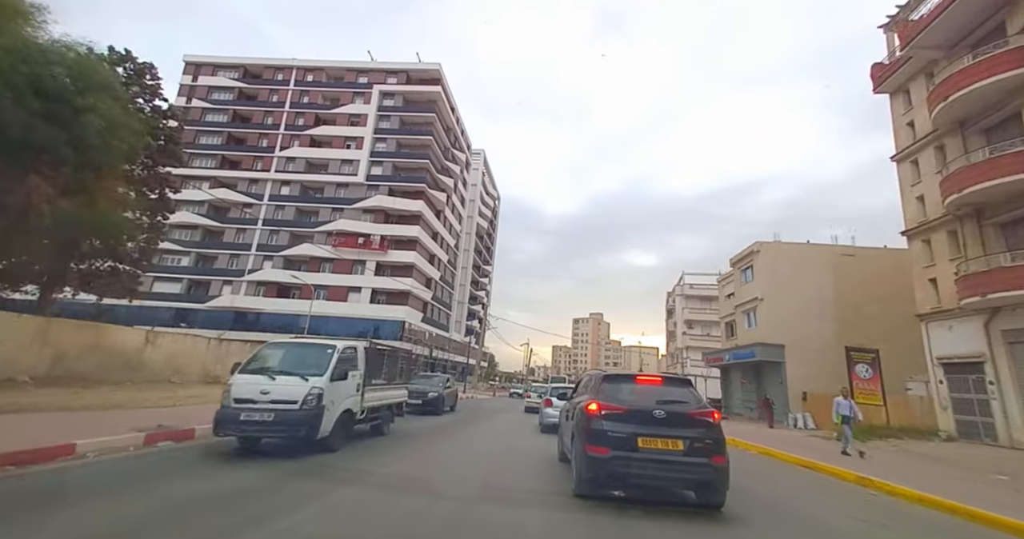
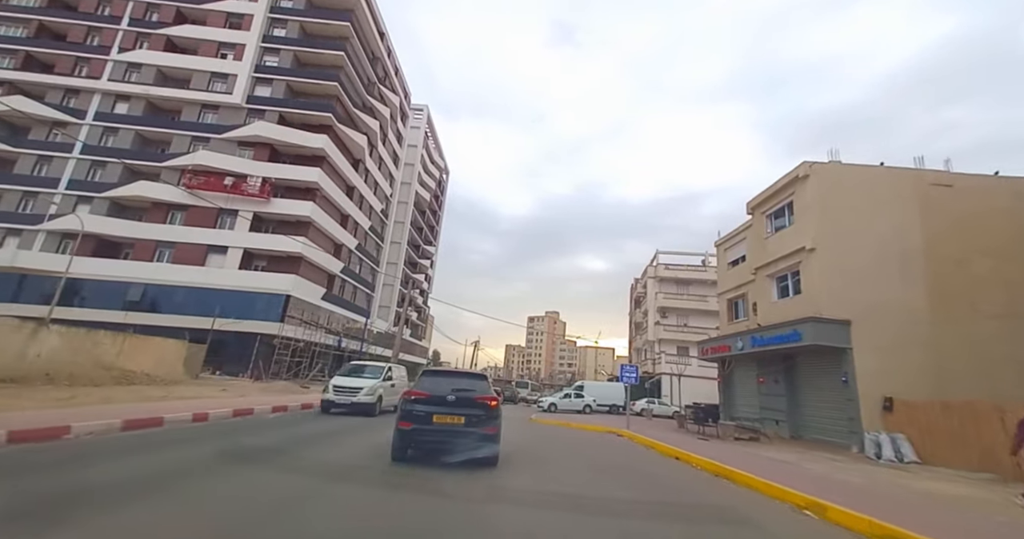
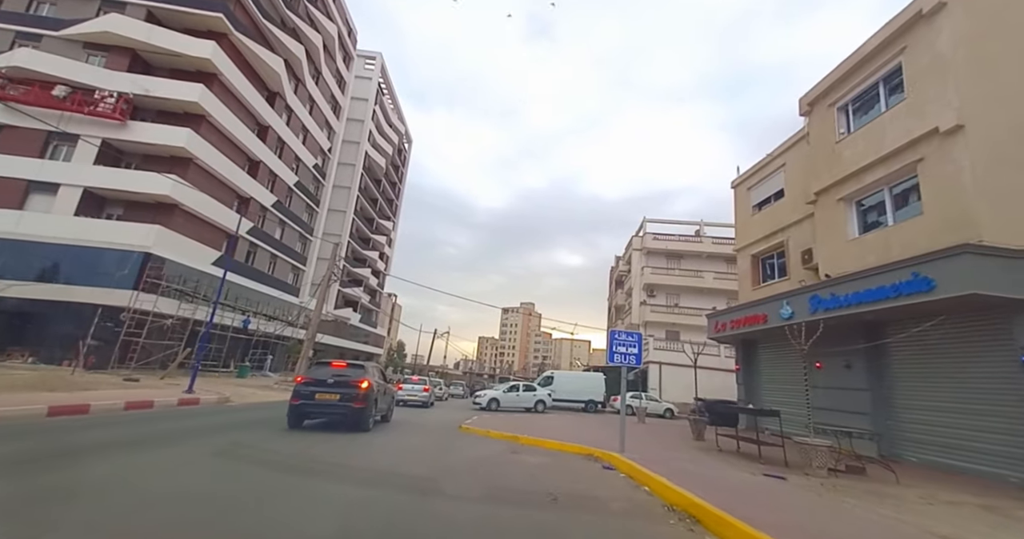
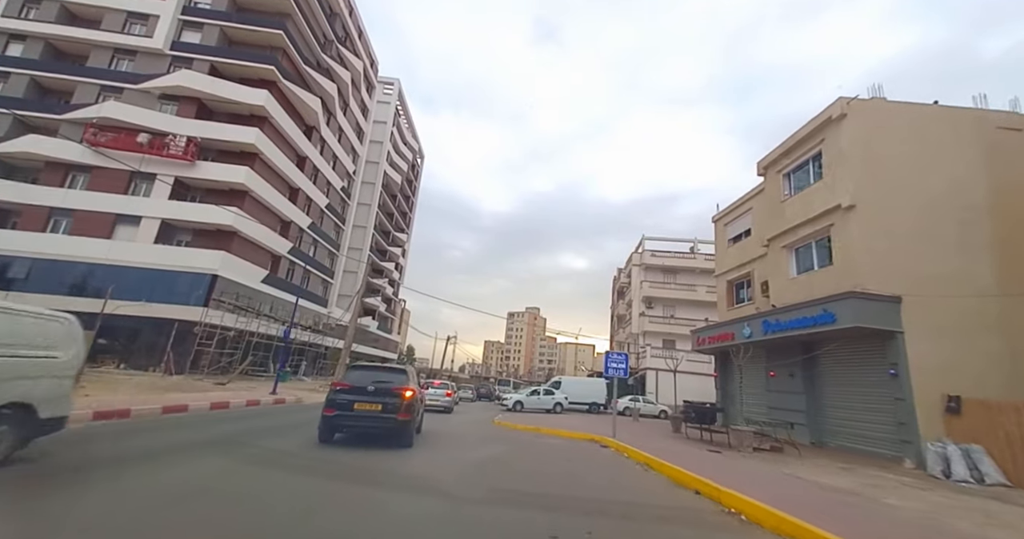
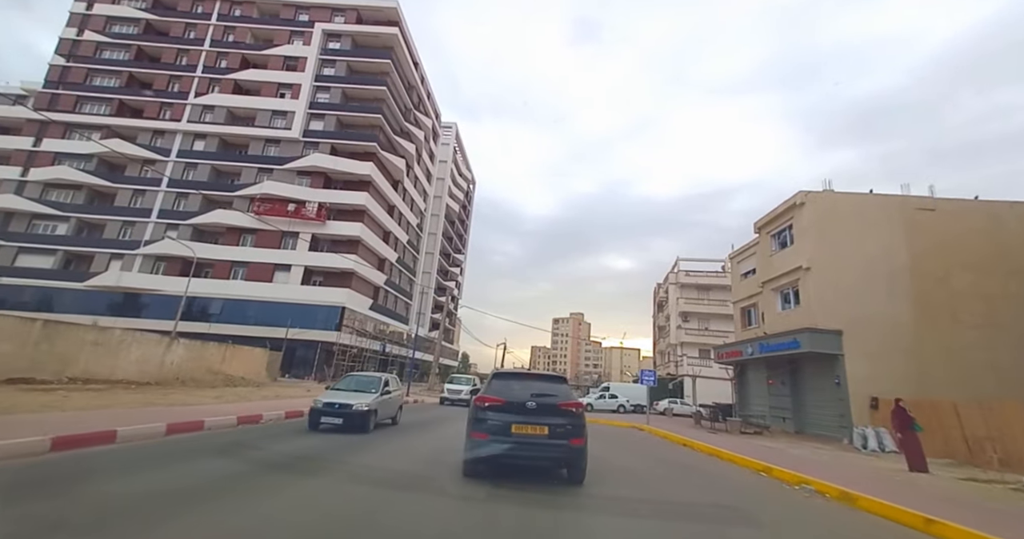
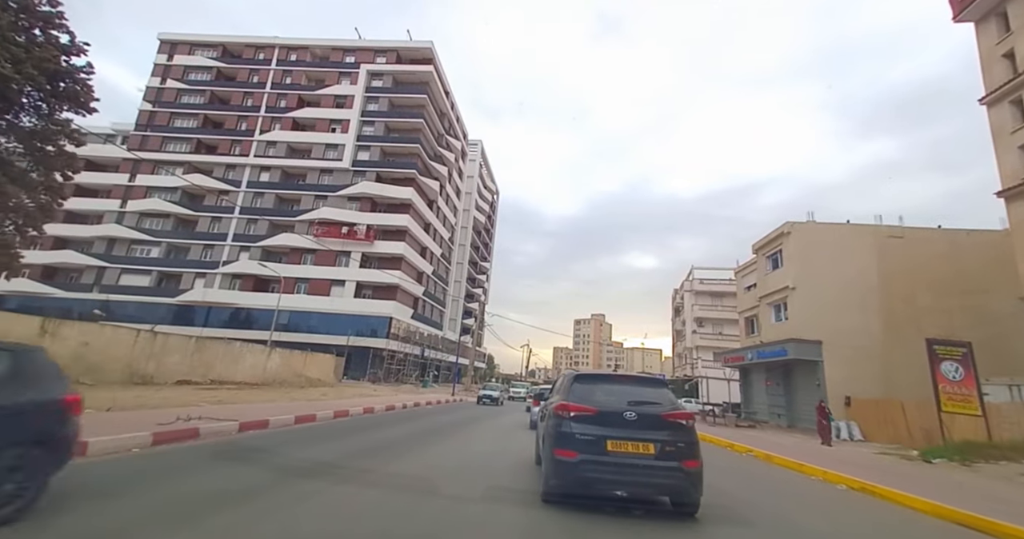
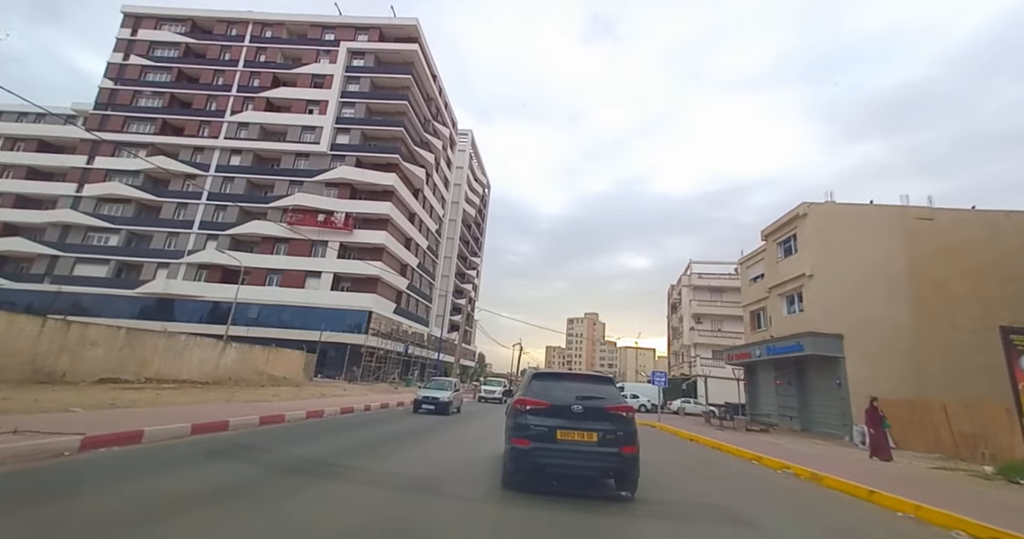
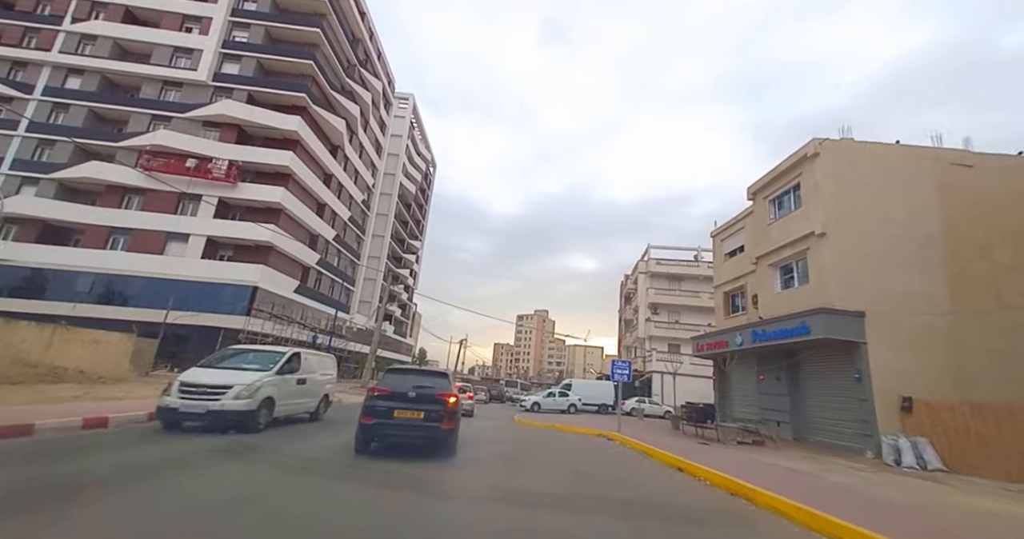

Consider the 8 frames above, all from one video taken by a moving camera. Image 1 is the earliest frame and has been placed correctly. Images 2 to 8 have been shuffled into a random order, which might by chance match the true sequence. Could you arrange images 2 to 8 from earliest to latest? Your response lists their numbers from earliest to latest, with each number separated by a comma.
6, 7, 5, 2, 8, 4, 3
